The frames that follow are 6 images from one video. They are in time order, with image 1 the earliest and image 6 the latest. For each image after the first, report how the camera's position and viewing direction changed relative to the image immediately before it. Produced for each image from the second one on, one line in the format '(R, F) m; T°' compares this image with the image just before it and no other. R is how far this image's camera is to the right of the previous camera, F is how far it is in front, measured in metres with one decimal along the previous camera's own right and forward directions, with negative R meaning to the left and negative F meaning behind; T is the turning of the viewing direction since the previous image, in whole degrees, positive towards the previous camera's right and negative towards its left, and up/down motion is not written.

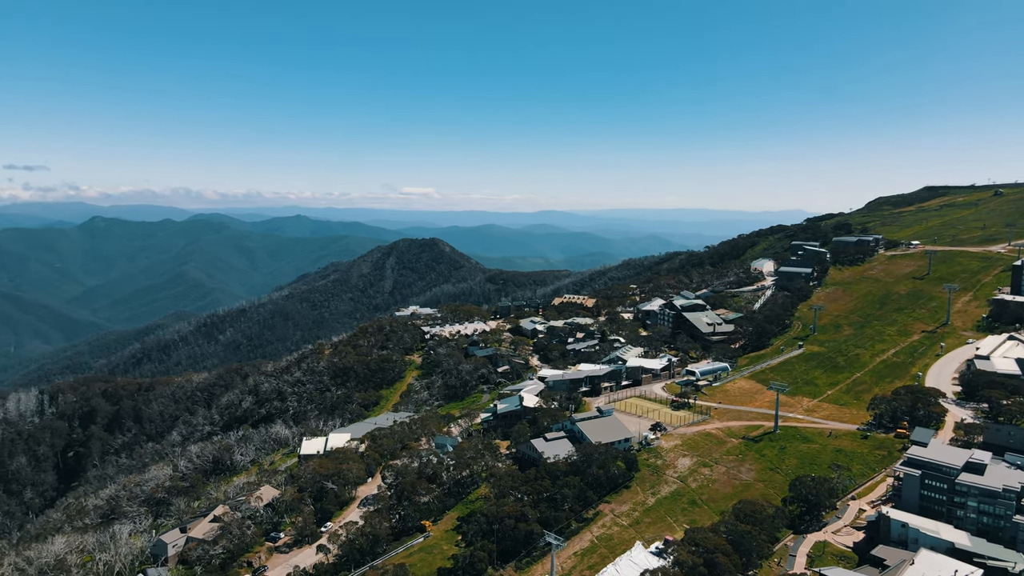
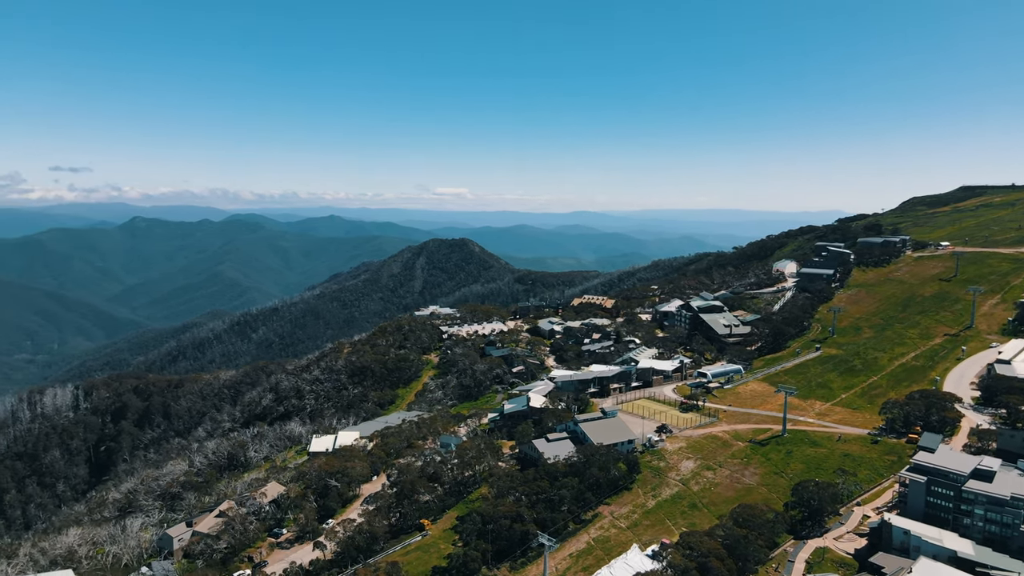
(+1.2, +0.1) m; -2°
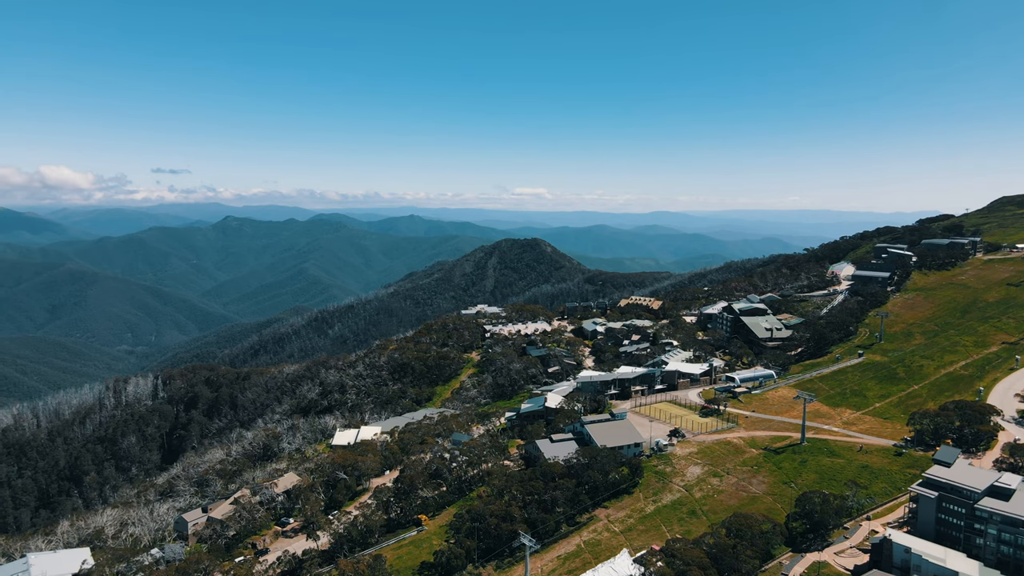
(+3.0, +0.2) m; -4°
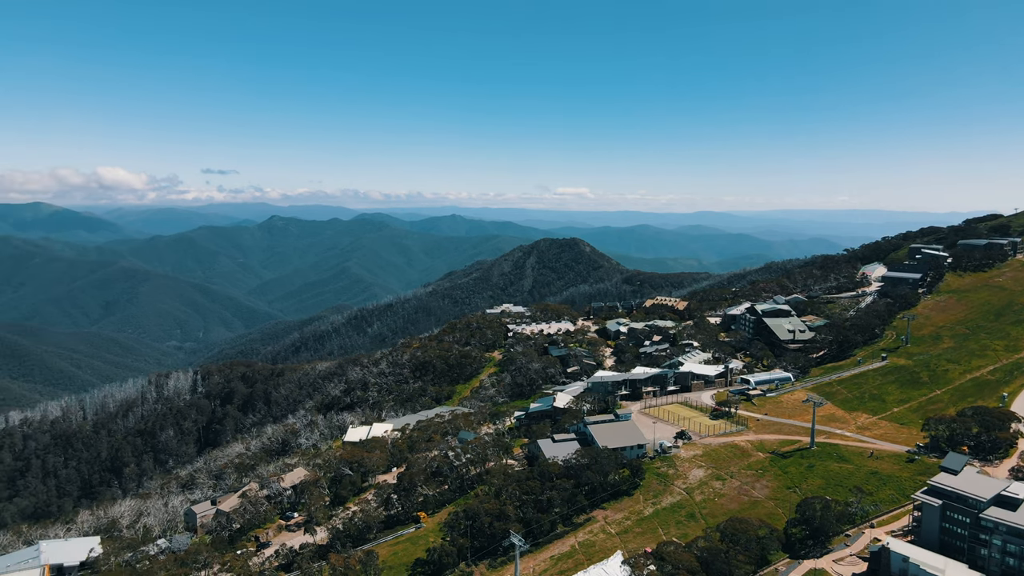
(+1.6, 0.0) m; -2°
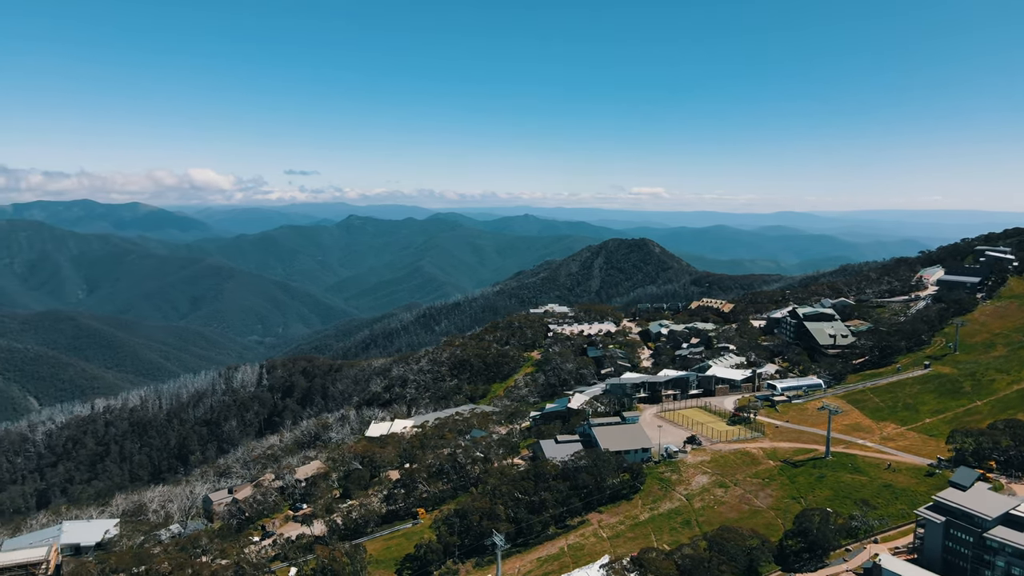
(+2.8, 0.0) m; -4°
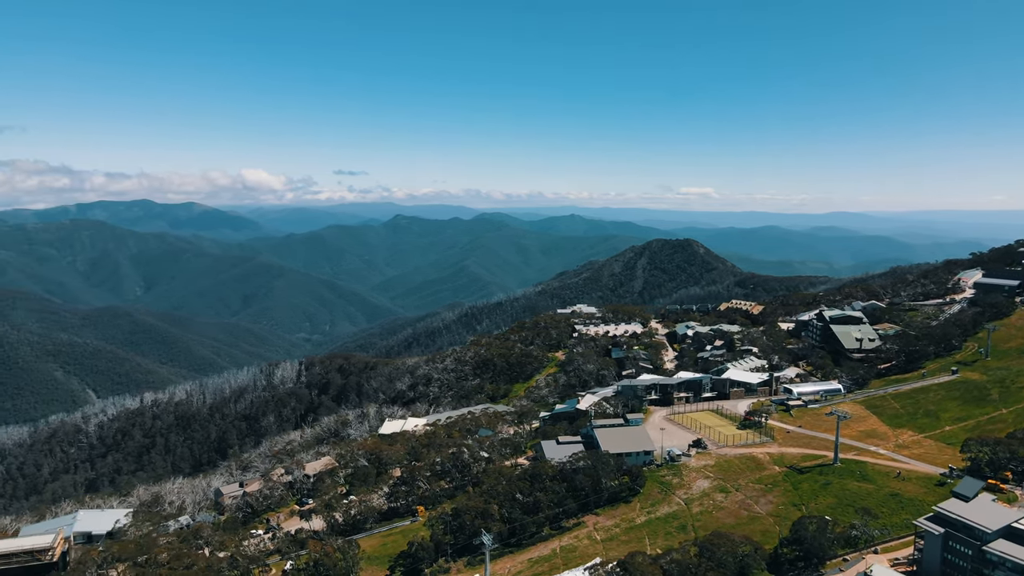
(+1.7, -0.1) m; -2°
